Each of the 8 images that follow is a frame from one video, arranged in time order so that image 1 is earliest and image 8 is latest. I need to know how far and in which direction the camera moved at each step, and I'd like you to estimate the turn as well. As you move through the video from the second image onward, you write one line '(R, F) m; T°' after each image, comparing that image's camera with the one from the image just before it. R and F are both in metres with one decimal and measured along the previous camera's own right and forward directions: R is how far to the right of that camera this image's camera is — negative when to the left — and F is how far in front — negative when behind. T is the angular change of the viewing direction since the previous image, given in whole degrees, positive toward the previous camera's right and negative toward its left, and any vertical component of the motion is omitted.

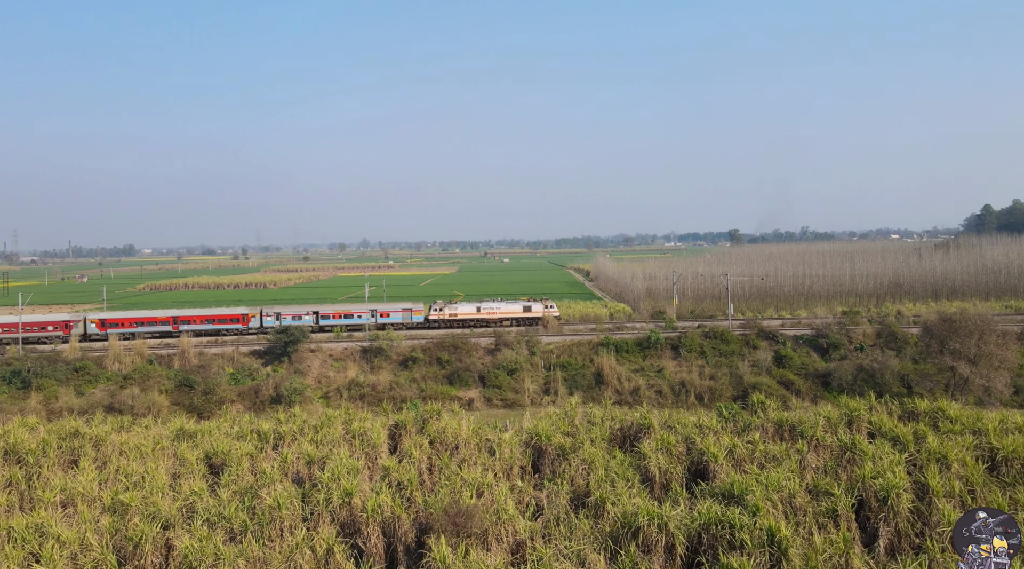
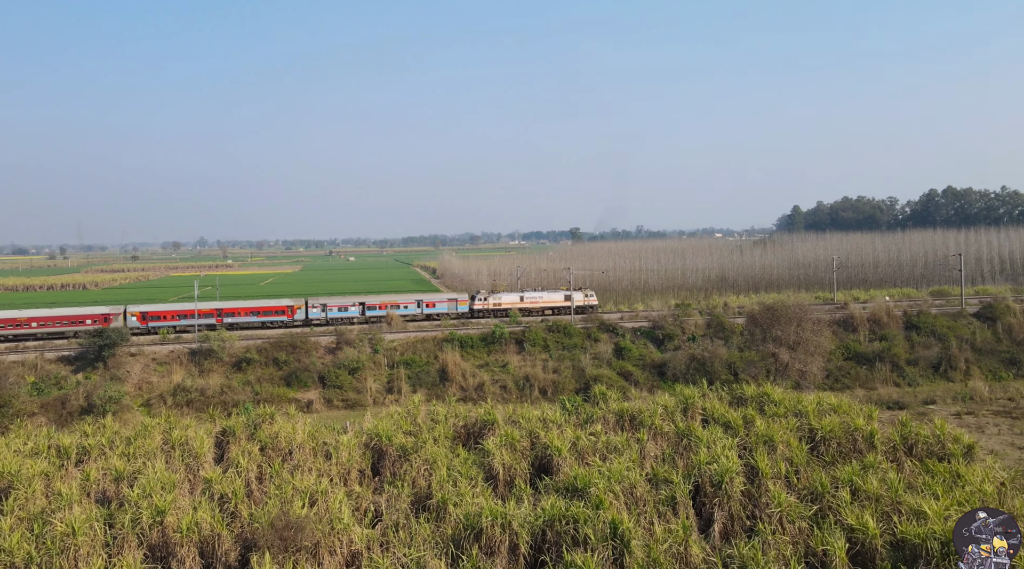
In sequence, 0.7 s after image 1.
(+0.2, +0.6) m; +11°
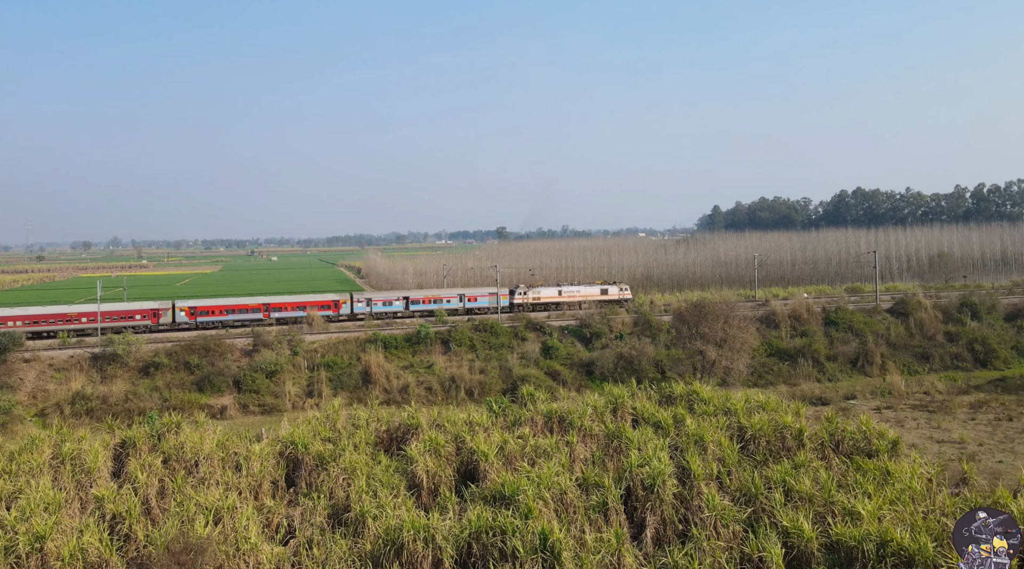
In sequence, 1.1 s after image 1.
(+0.1, +0.7) m; +5°
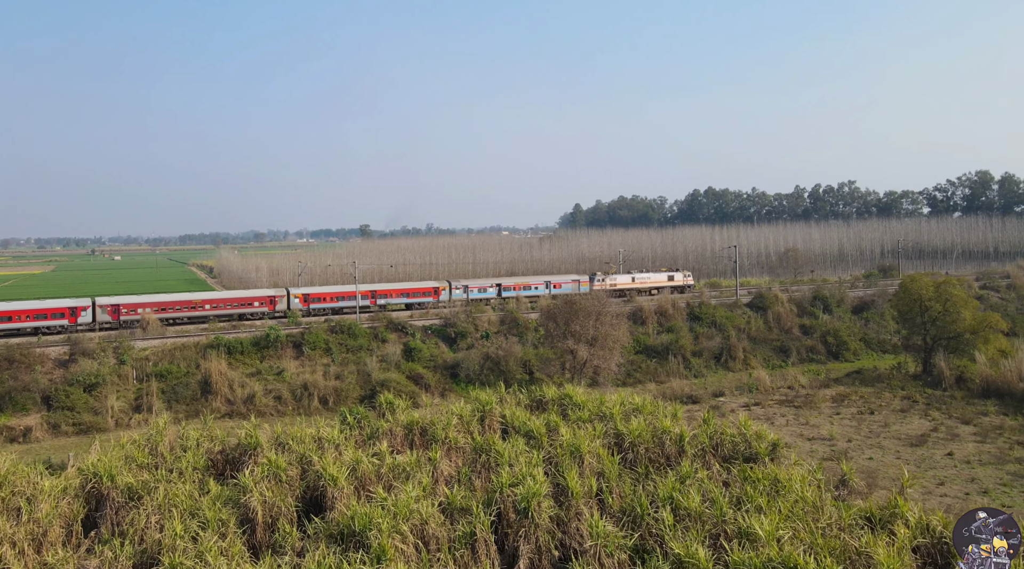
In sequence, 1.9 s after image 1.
(+0.2, +1.7) m; +10°
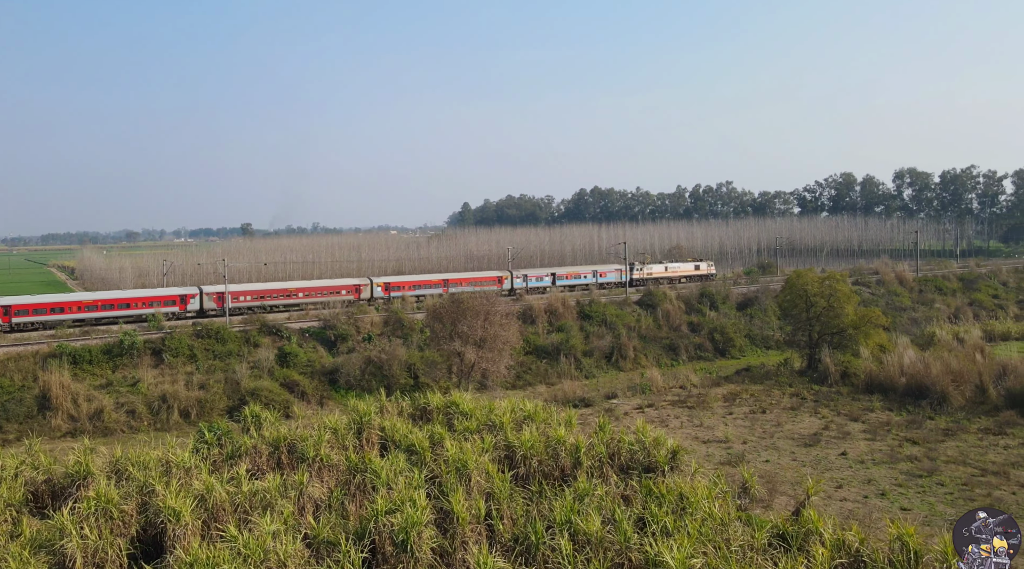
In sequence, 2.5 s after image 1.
(+0.2, +1.3) m; +8°
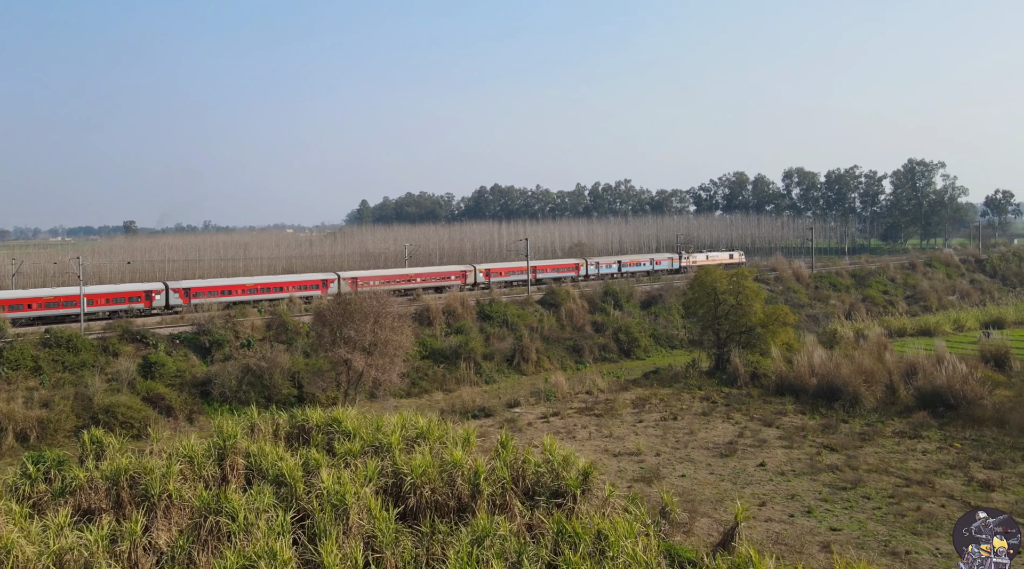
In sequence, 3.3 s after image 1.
(+0.2, +1.7) m; +7°
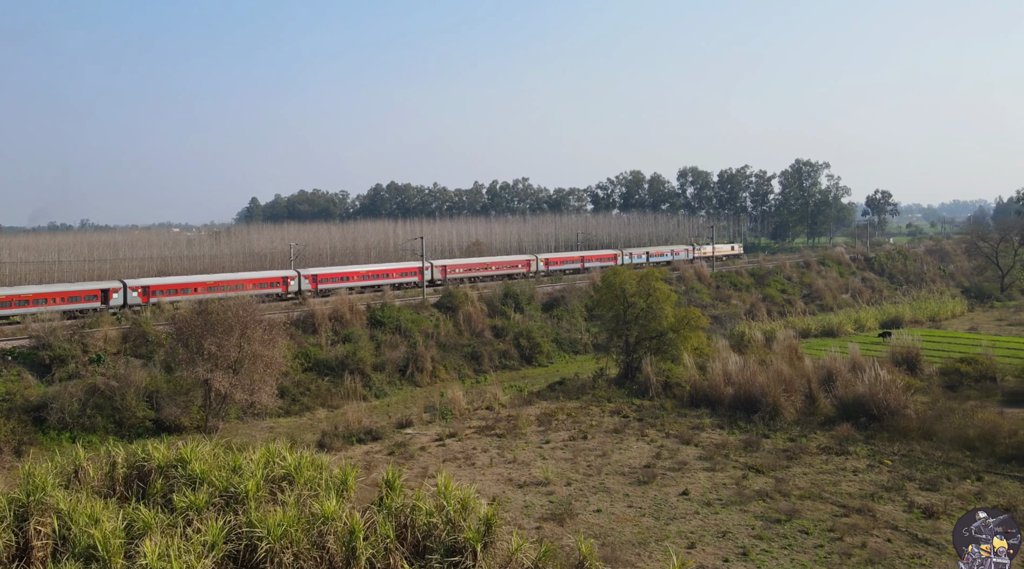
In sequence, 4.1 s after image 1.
(+0.2, +2.0) m; +7°
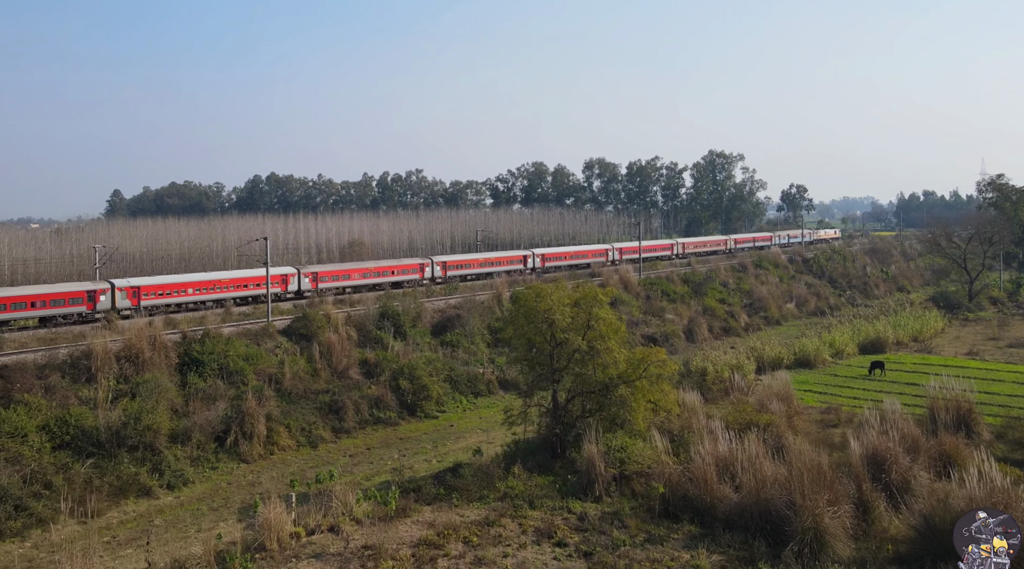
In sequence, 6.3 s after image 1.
(+0.6, +7.2) m; +7°
